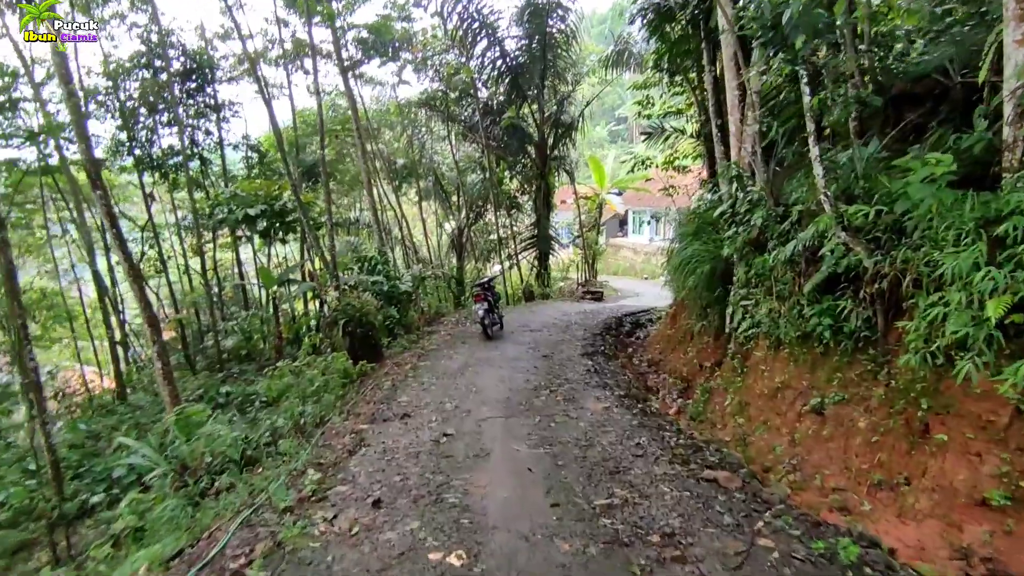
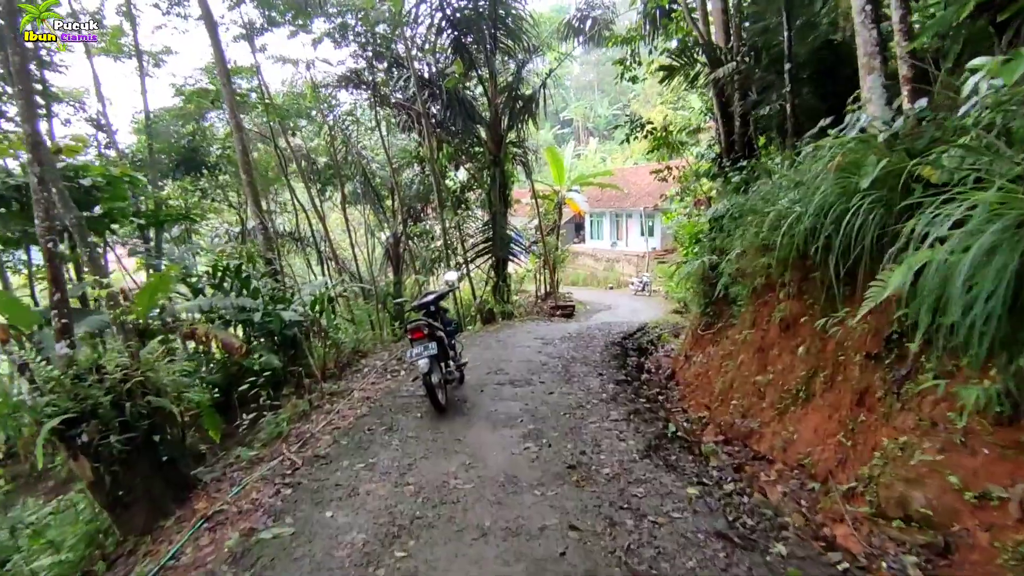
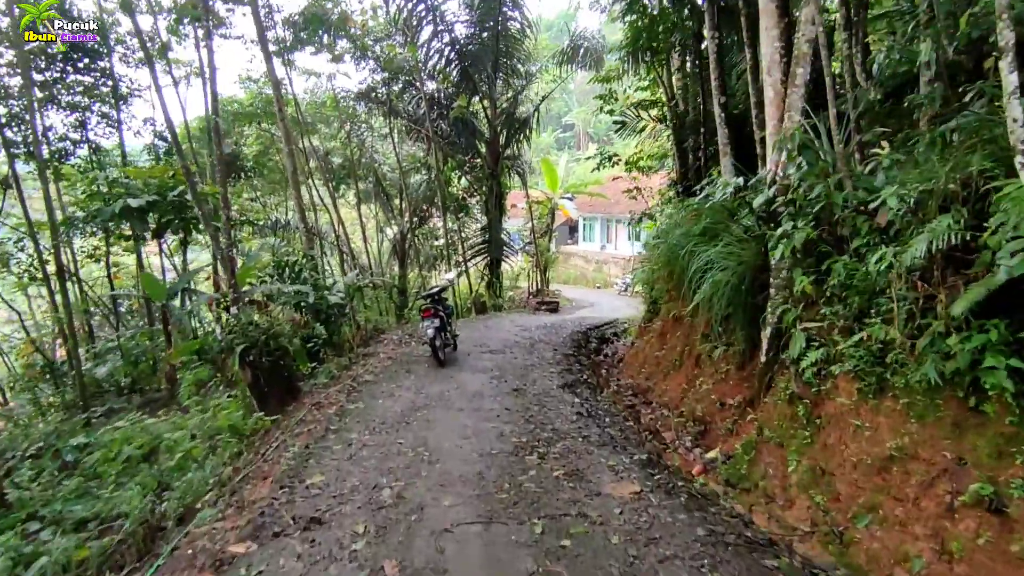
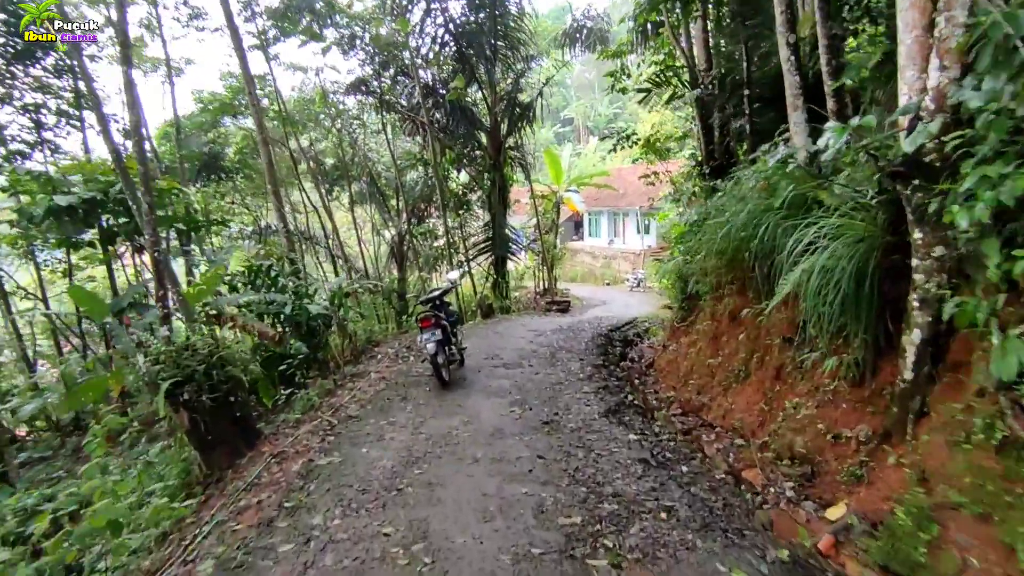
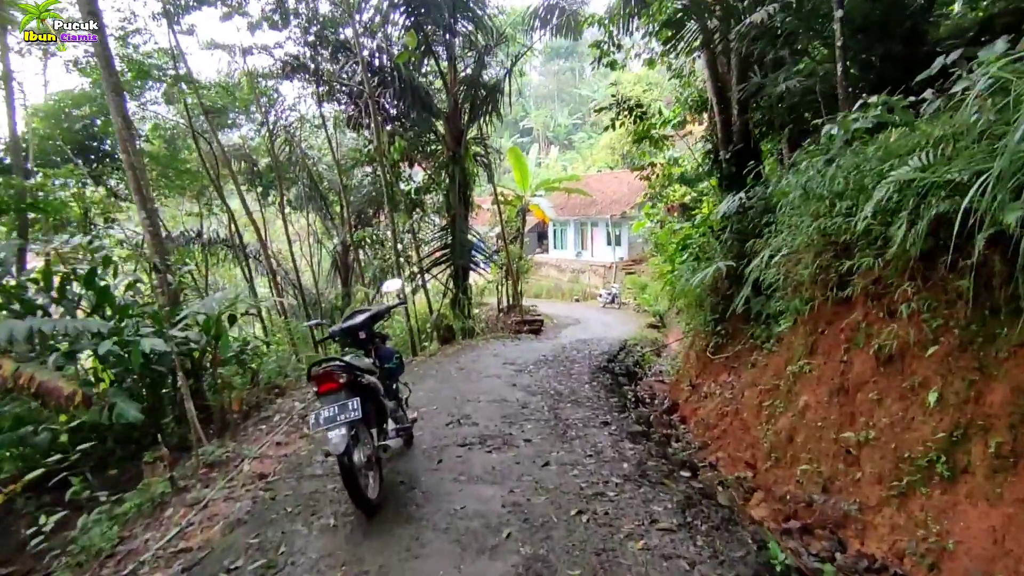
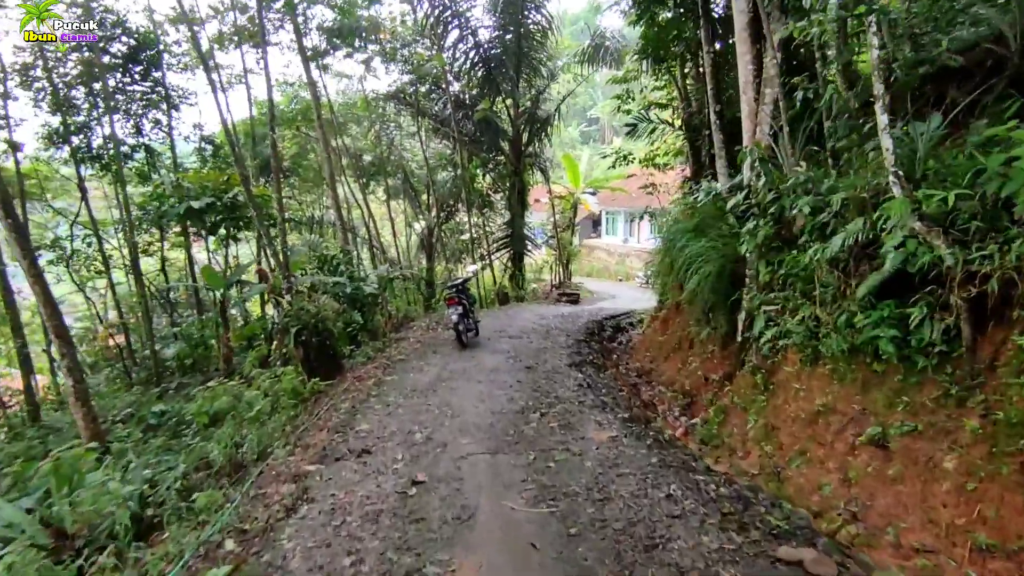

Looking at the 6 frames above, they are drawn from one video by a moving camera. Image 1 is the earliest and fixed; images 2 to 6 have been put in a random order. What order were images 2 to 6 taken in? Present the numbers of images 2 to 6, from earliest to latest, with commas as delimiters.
6, 3, 4, 2, 5
